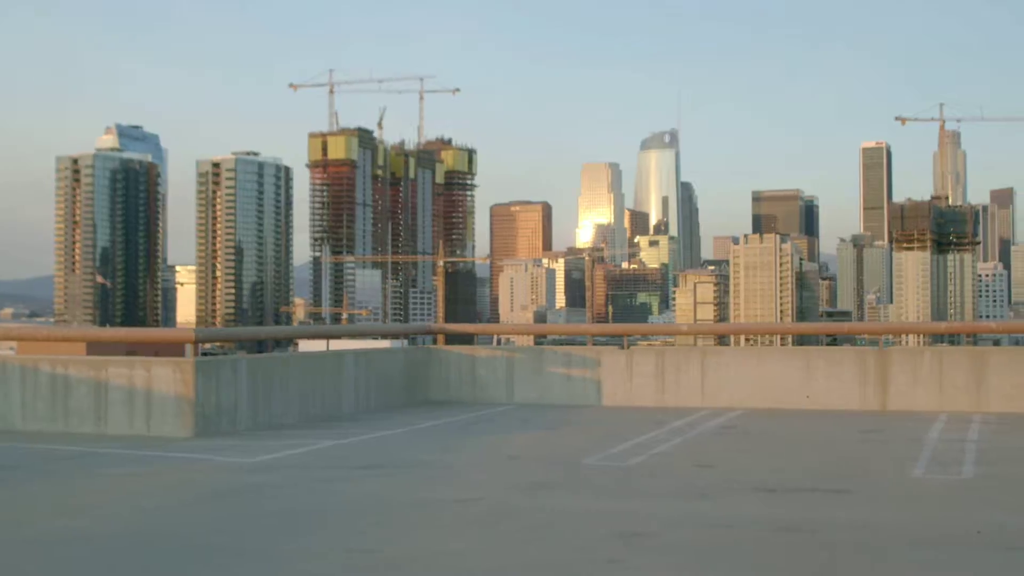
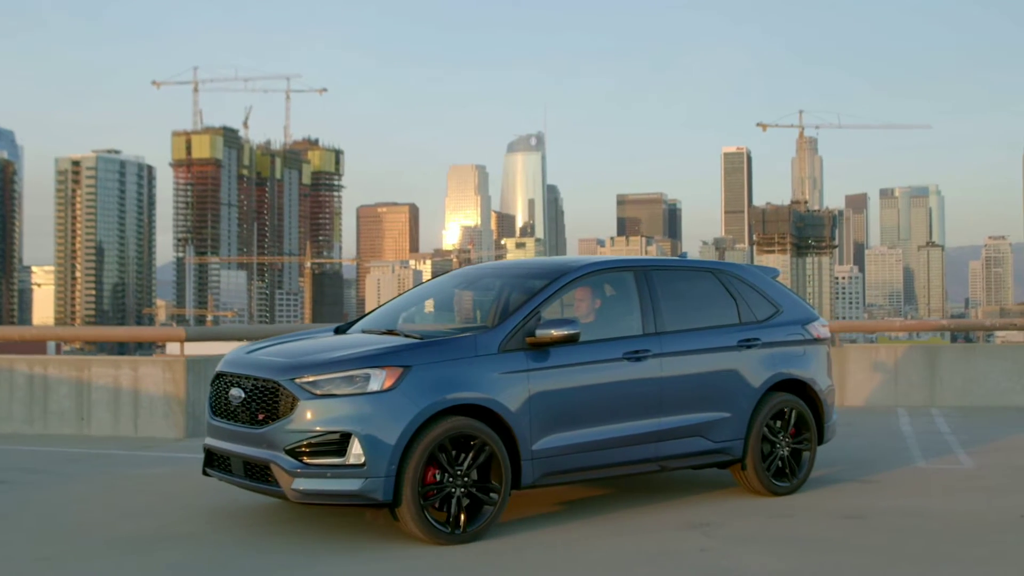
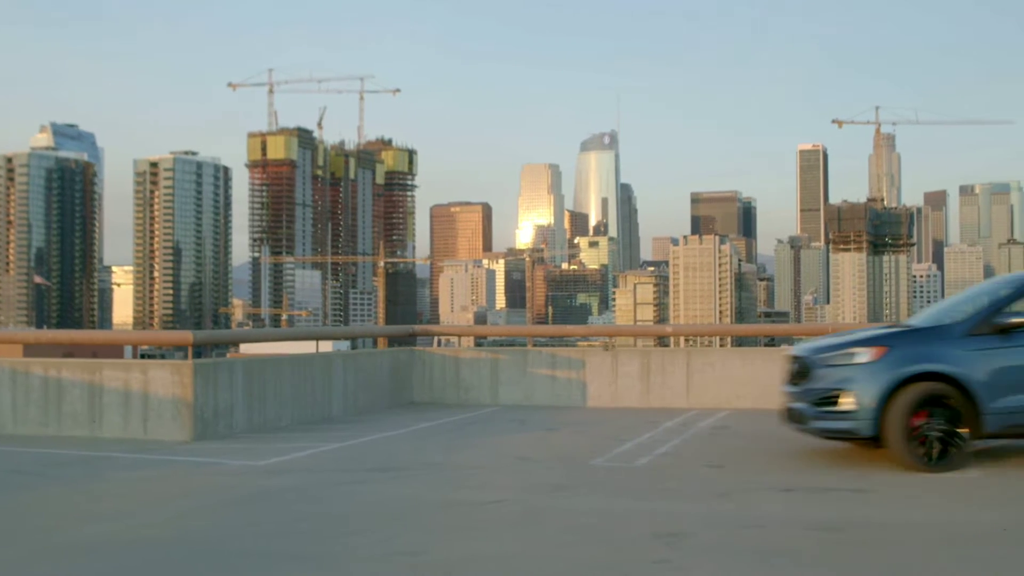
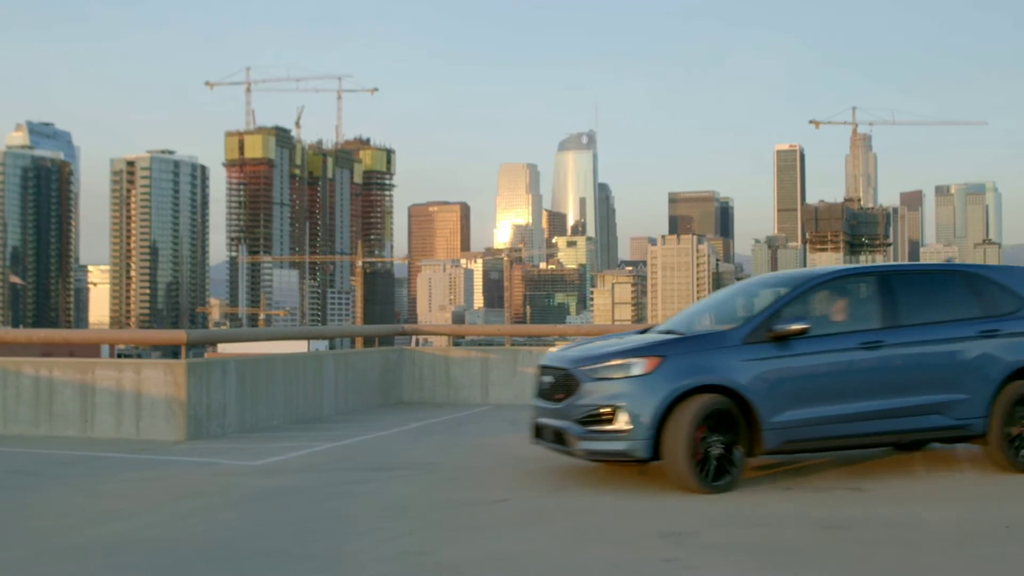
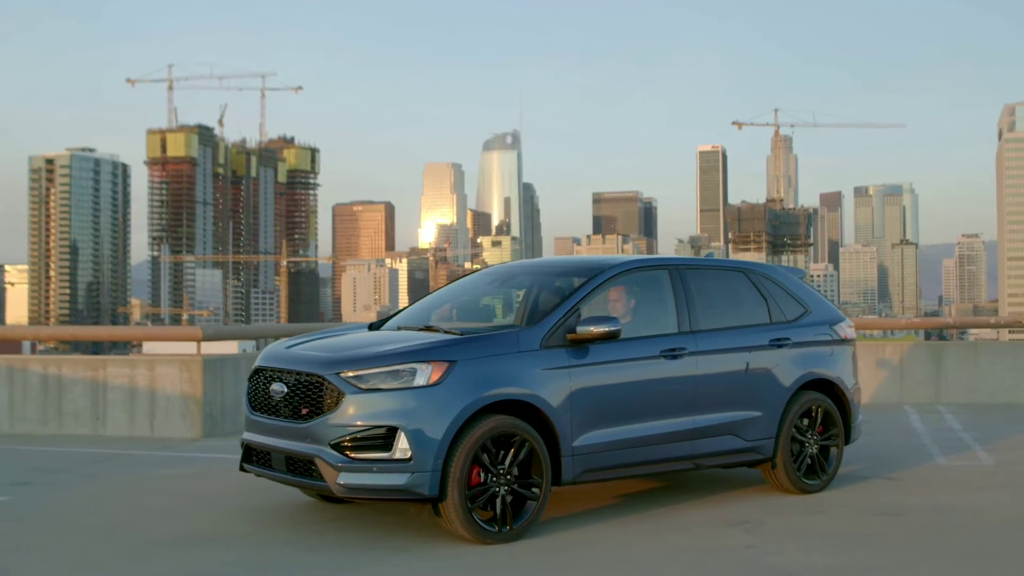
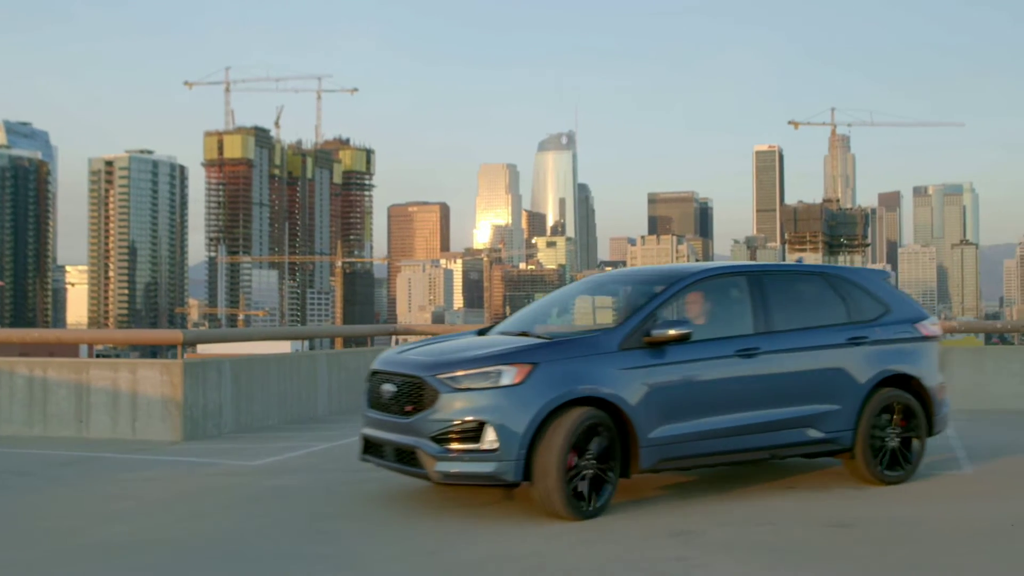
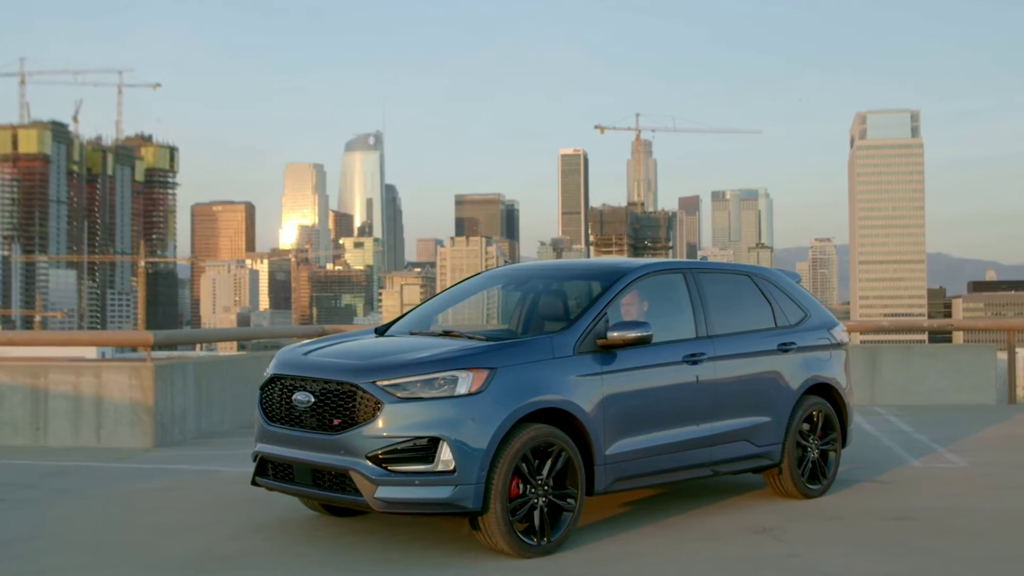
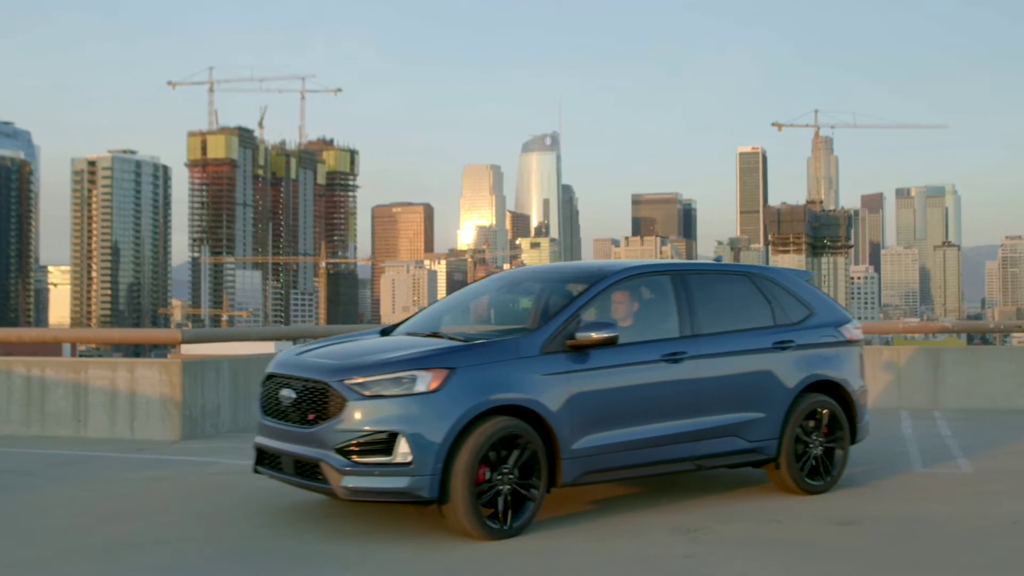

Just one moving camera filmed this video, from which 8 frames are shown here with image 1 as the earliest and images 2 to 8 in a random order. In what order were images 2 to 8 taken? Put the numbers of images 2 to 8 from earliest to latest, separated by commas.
3, 4, 6, 8, 2, 5, 7
